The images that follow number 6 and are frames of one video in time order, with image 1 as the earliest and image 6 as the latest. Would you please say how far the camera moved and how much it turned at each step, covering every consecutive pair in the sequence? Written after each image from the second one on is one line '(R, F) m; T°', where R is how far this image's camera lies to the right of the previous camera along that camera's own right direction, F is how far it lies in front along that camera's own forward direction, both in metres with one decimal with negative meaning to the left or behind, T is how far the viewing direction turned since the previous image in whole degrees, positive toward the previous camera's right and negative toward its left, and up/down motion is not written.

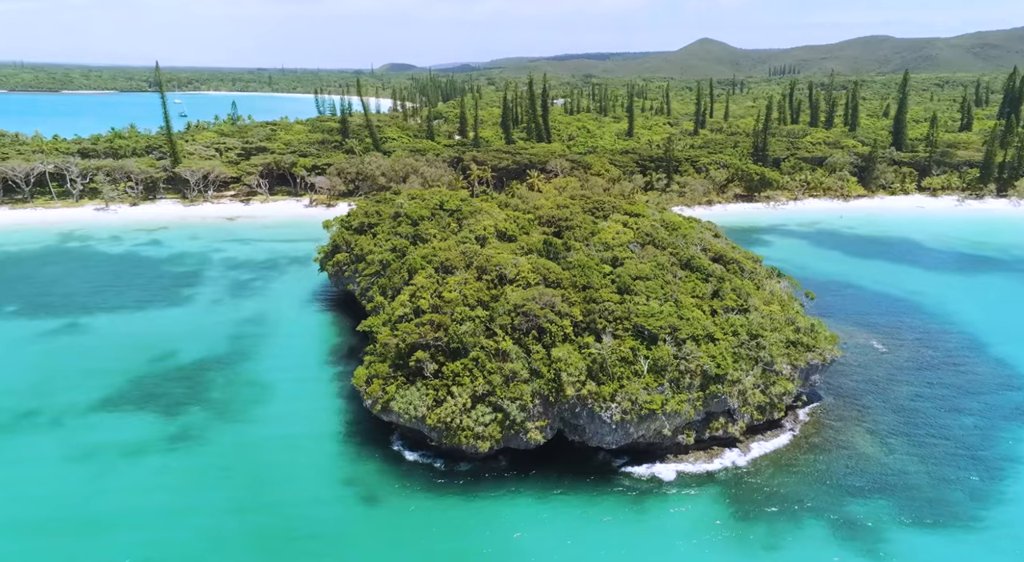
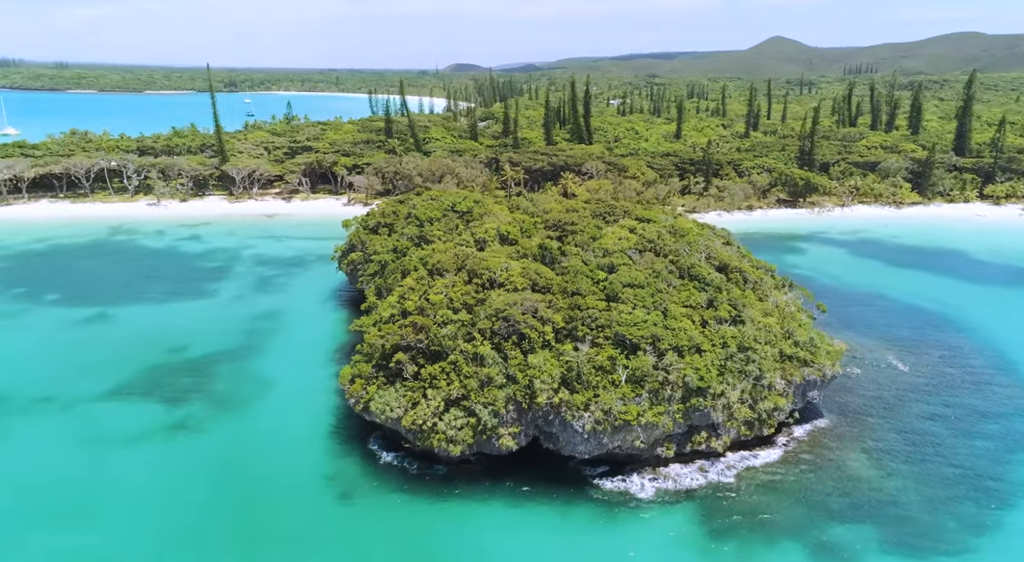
(+3.2, +0.2) m; -5°
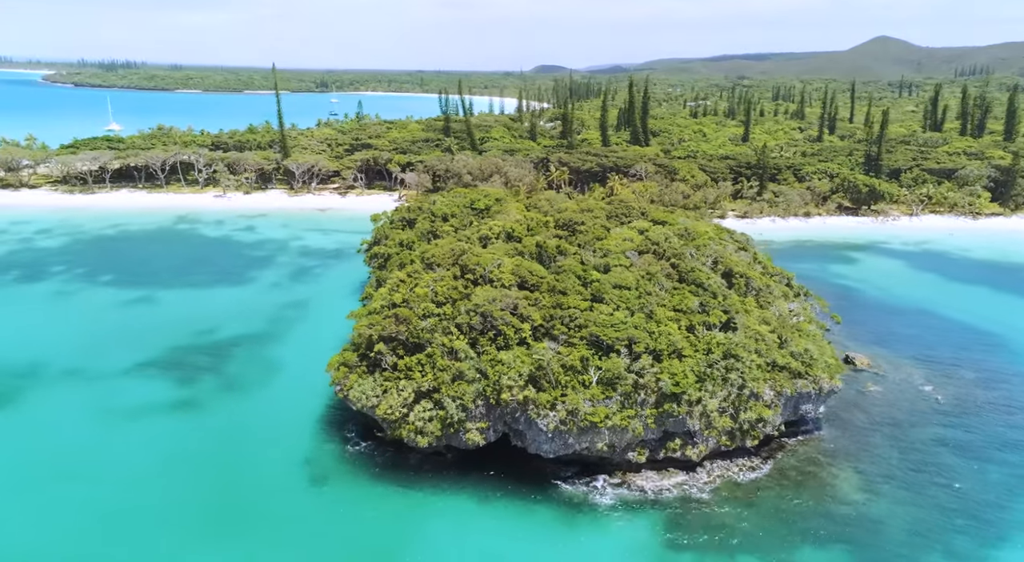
(+4.1, +0.2) m; -7°
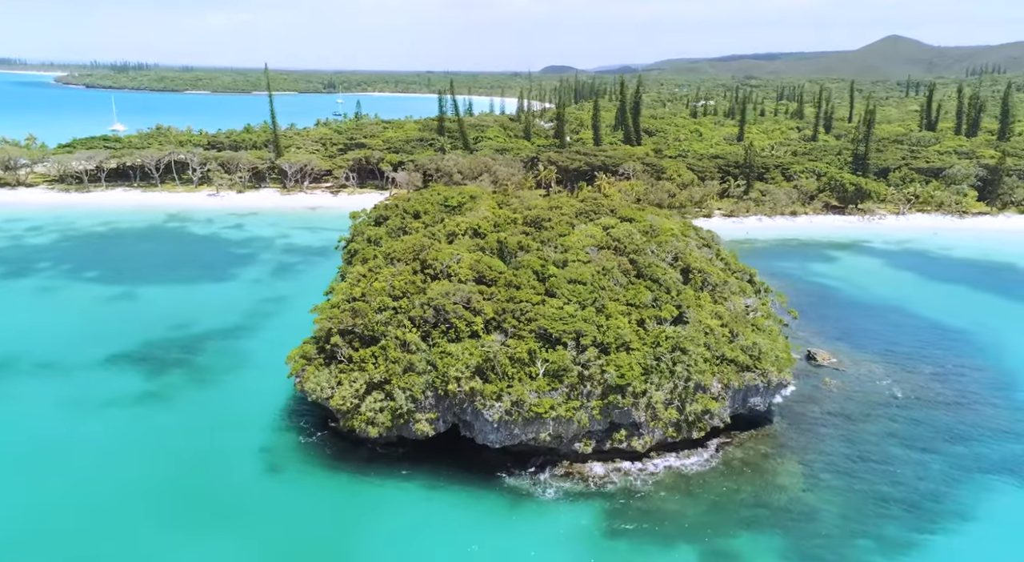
(+2.4, -0.6) m; -1°
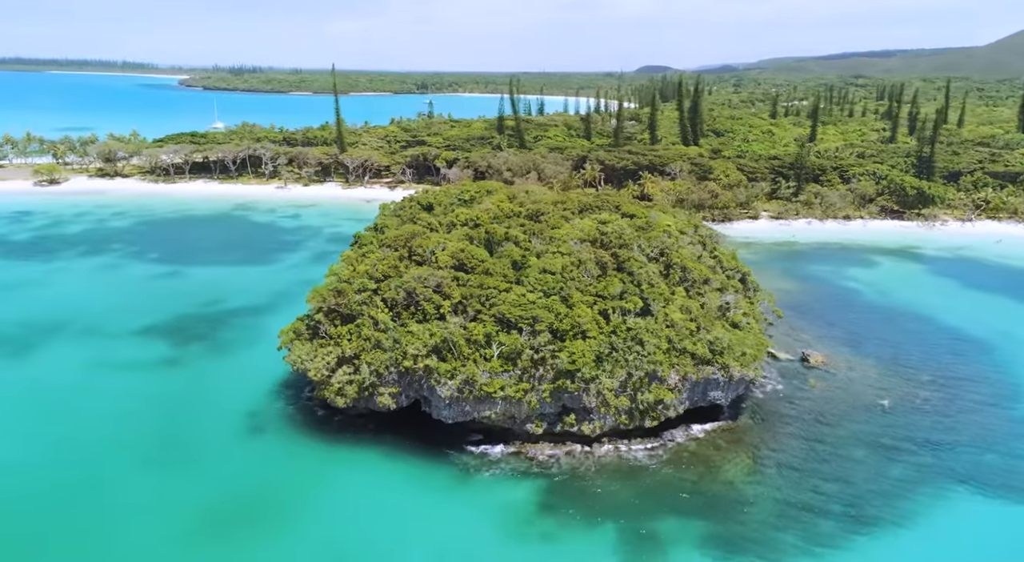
(+5.4, -1.1) m; -8°
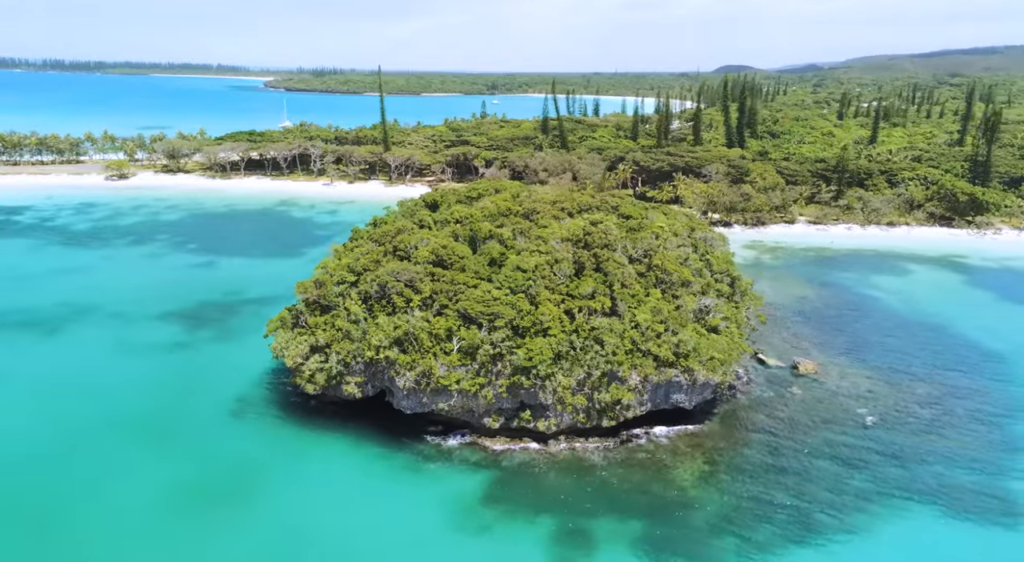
(+4.6, -0.2) m; -6°
